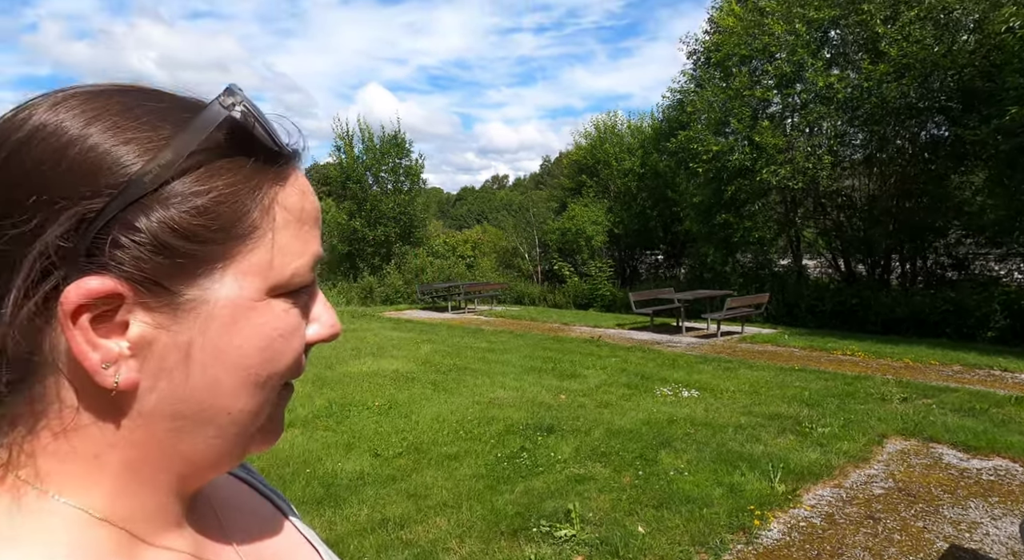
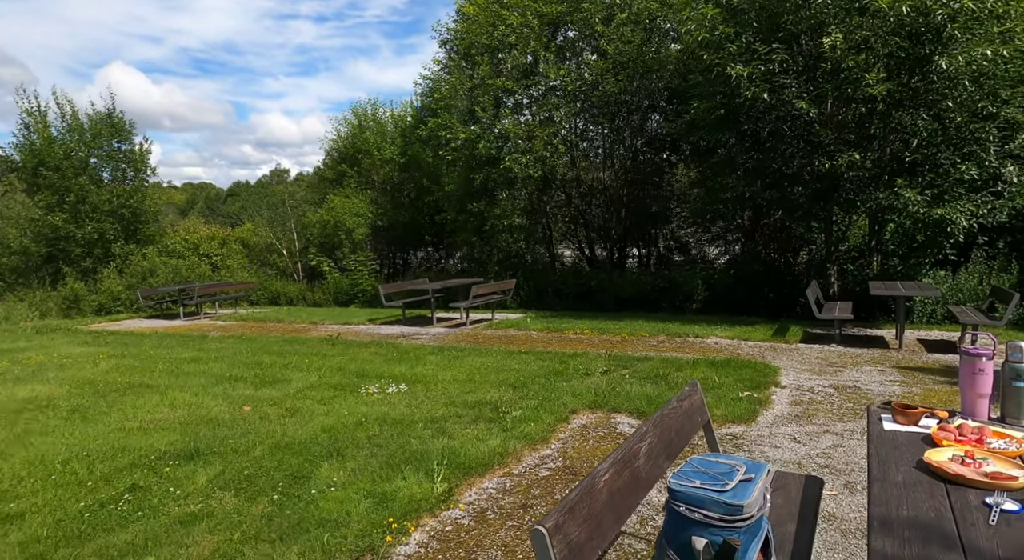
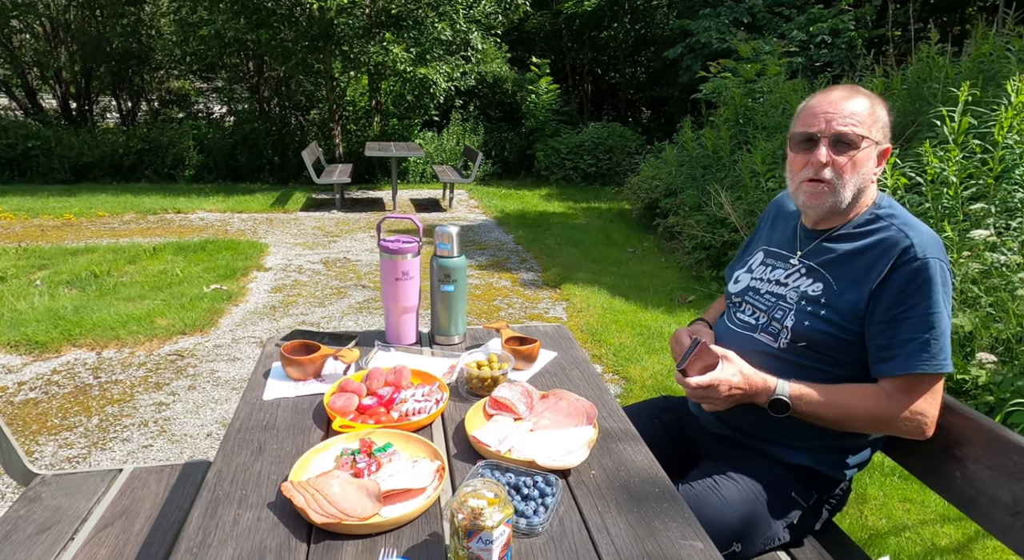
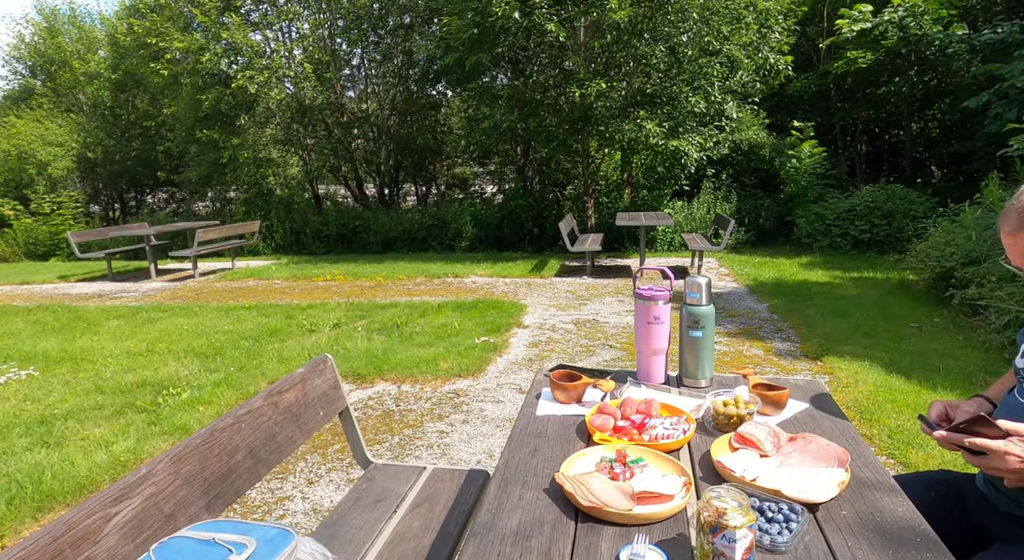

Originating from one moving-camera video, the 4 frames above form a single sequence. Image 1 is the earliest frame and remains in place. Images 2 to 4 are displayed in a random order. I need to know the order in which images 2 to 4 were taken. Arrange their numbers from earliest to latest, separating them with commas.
2, 4, 3
